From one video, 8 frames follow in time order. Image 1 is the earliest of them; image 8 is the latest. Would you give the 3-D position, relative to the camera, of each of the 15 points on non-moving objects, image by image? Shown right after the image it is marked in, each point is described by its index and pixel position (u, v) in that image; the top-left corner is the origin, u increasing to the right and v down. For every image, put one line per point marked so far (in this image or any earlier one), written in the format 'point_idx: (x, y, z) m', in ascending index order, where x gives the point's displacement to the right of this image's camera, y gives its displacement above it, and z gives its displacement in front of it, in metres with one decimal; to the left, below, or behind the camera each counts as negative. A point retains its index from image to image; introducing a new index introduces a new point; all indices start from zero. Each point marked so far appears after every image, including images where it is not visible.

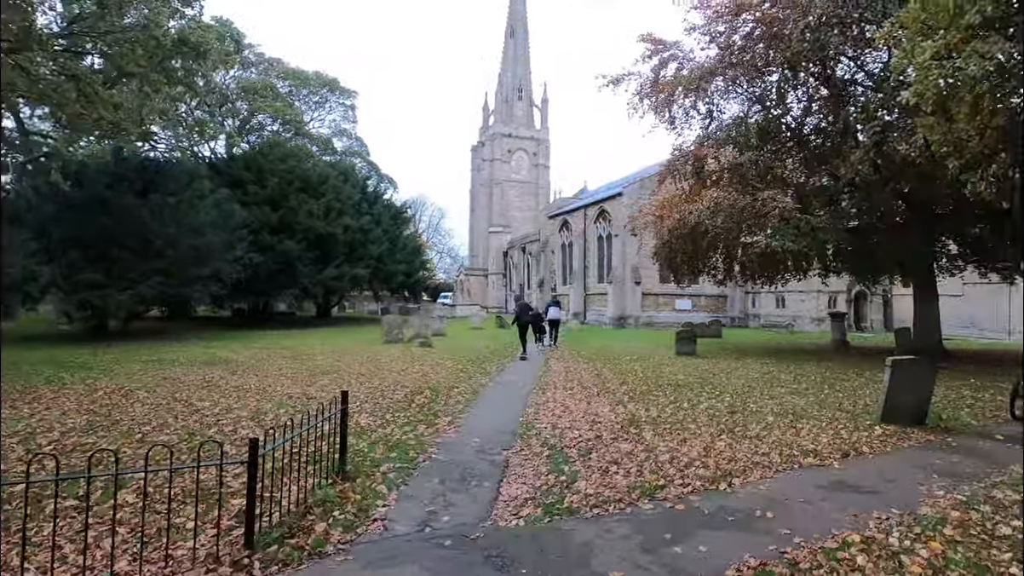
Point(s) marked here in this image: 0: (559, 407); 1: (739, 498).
0: (+0.5, -1.4, +7.7) m
1: (+1.5, -1.4, +4.1) m
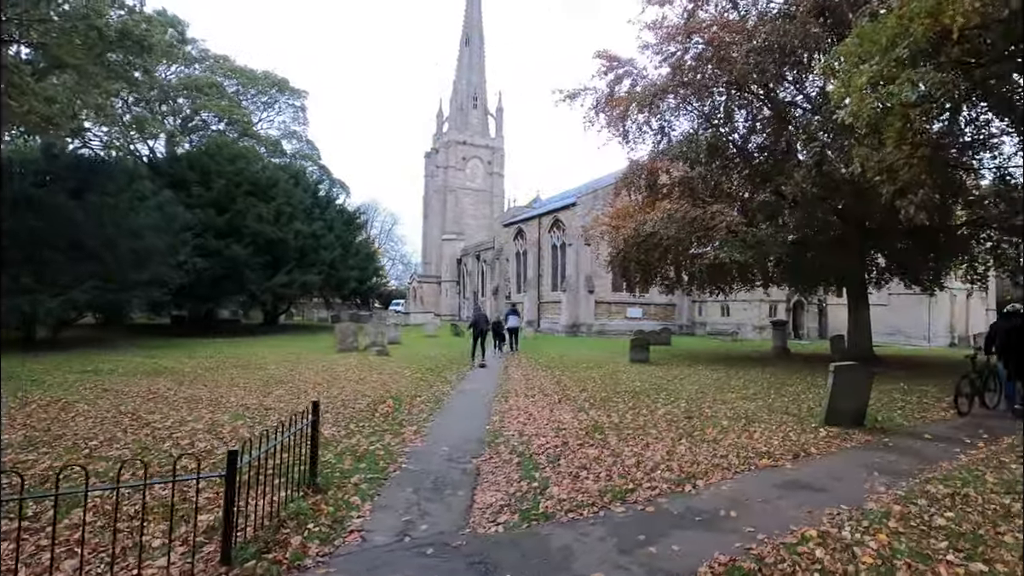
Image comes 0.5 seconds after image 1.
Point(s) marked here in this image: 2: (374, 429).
0: (+0.1, -1.6, +7.8) m
1: (+1.3, -1.5, +4.3) m
2: (-1.6, -1.6, +7.2) m
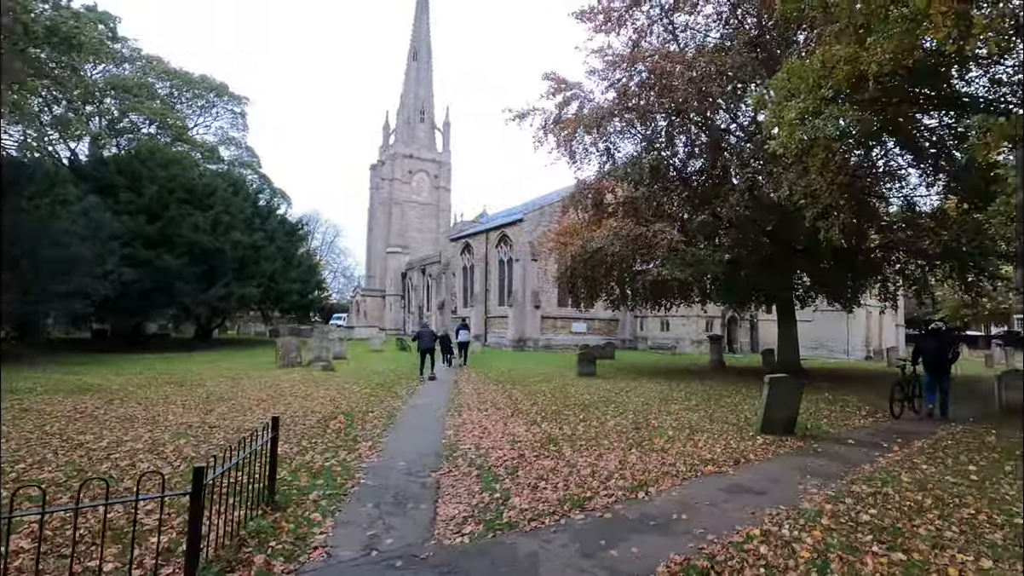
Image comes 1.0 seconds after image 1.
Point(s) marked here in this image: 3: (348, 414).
0: (-0.5, -1.8, +8.0) m
1: (+1.1, -1.6, +4.6) m
2: (-2.1, -1.8, +7.2) m
3: (-2.4, -1.8, +9.1) m
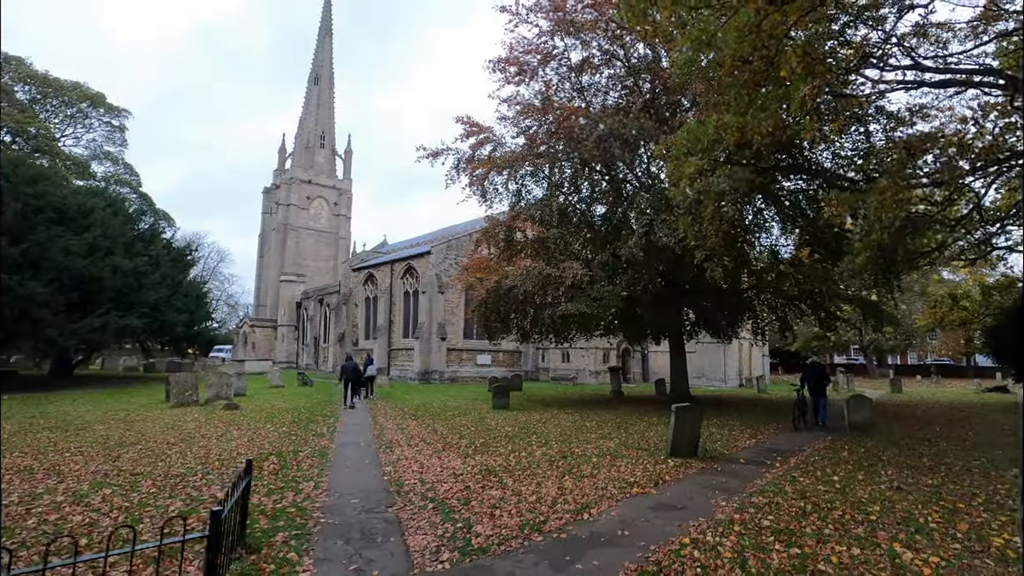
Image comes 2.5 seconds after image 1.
0: (-1.4, -2.3, +8.4) m
1: (+0.8, -2.1, +5.4) m
2: (-2.8, -2.3, +7.4) m
3: (-3.4, -2.4, +9.2) m
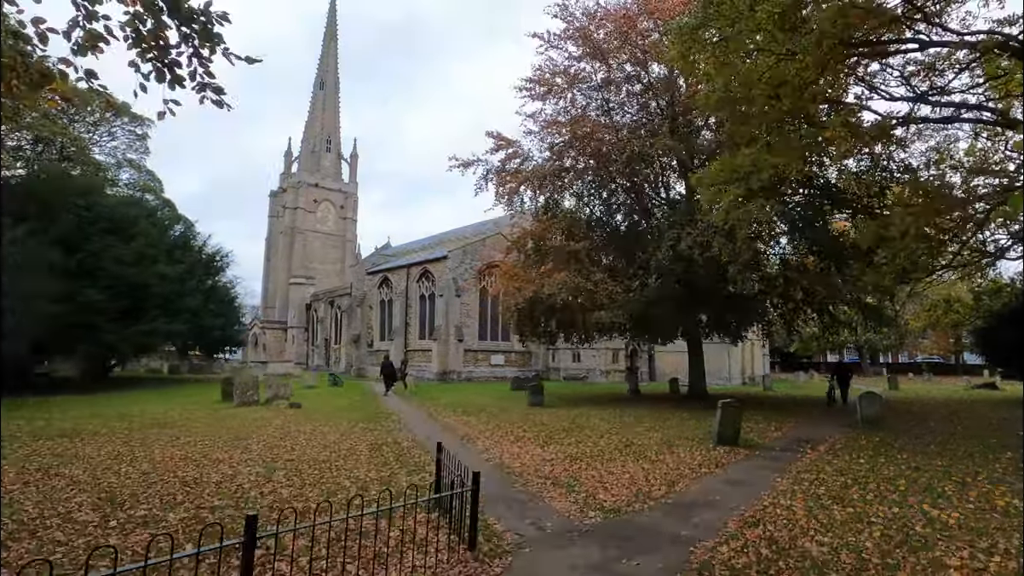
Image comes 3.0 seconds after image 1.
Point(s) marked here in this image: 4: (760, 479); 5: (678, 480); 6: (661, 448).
0: (-0.2, -2.6, +10.0) m
1: (+2.1, -2.3, +7.0) m
2: (-1.6, -2.6, +8.9) m
3: (-2.2, -2.7, +10.7) m
4: (+3.1, -2.4, +7.9) m
5: (+2.1, -2.3, +7.8) m
6: (+2.3, -2.5, +10.1) m
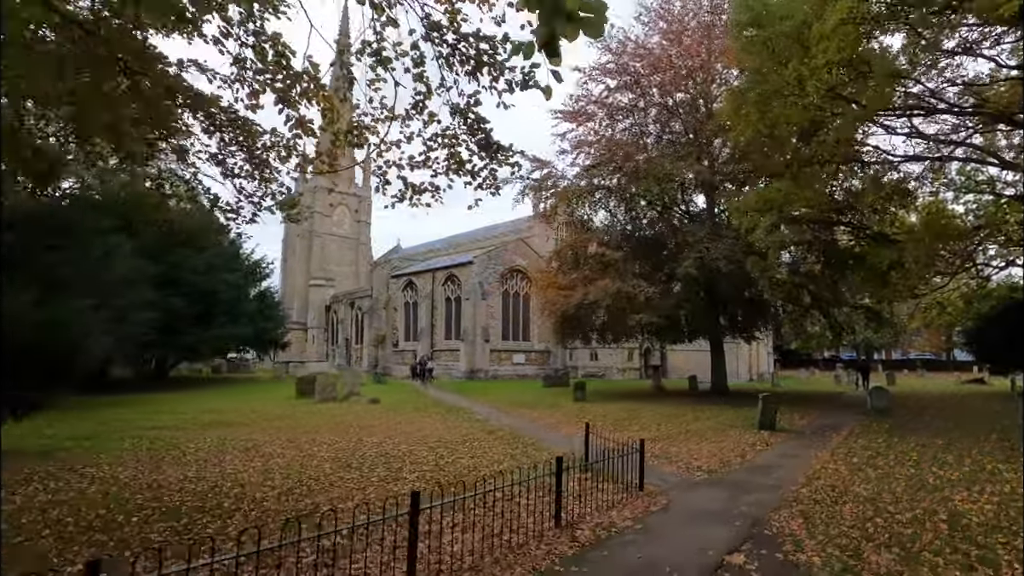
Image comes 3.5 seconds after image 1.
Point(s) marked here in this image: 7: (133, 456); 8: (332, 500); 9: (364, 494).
0: (+1.6, -2.9, +12.5) m
1: (+3.8, -2.6, +9.5) m
2: (+0.2, -2.9, +11.4) m
3: (-0.5, -3.0, +13.2) m
4: (+4.9, -2.7, +10.4) m
5: (+3.8, -2.7, +10.3) m
6: (+4.1, -2.9, +12.6) m
7: (-6.2, -2.8, +10.3) m
8: (-2.0, -2.4, +7.0) m
9: (-1.7, -2.4, +7.4) m
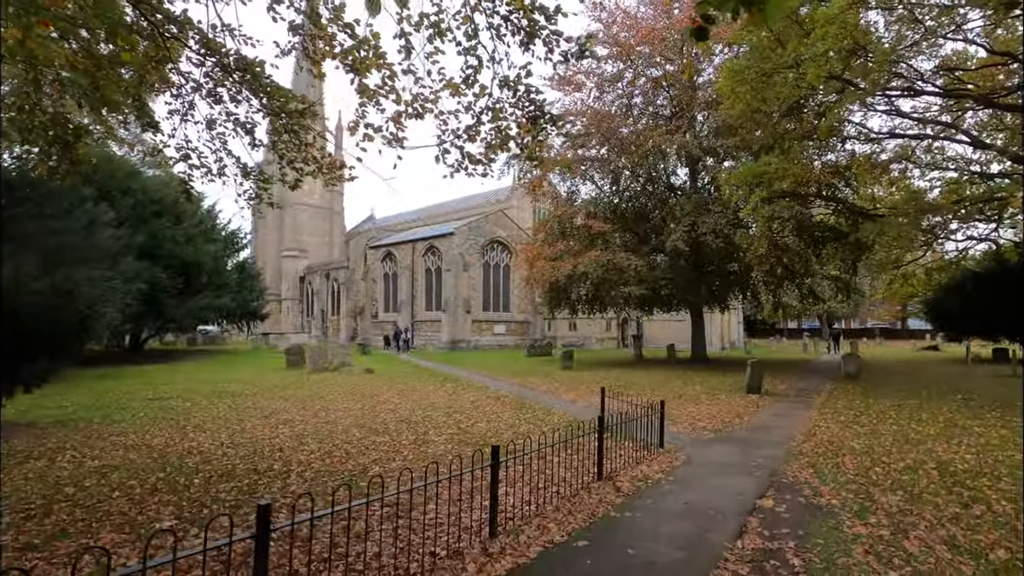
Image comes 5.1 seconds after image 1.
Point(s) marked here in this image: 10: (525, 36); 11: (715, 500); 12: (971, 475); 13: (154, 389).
0: (+1.7, -2.3, +13.1) m
1: (+4.1, -2.2, +10.3) m
2: (+0.3, -2.4, +11.9) m
3: (-0.4, -2.4, +13.7) m
4: (+5.1, -2.2, +11.2) m
5: (+4.1, -2.2, +11.0) m
6: (+4.2, -2.3, +13.4) m
7: (-6.0, -2.3, +10.5) m
8: (-1.6, -2.1, +7.5) m
9: (-1.3, -2.1, +7.9) m
10: (+0.1, +2.4, +6.0) m
11: (+1.8, -1.9, +5.7) m
12: (+5.0, -2.0, +6.8) m
13: (-8.9, -2.5, +15.7) m
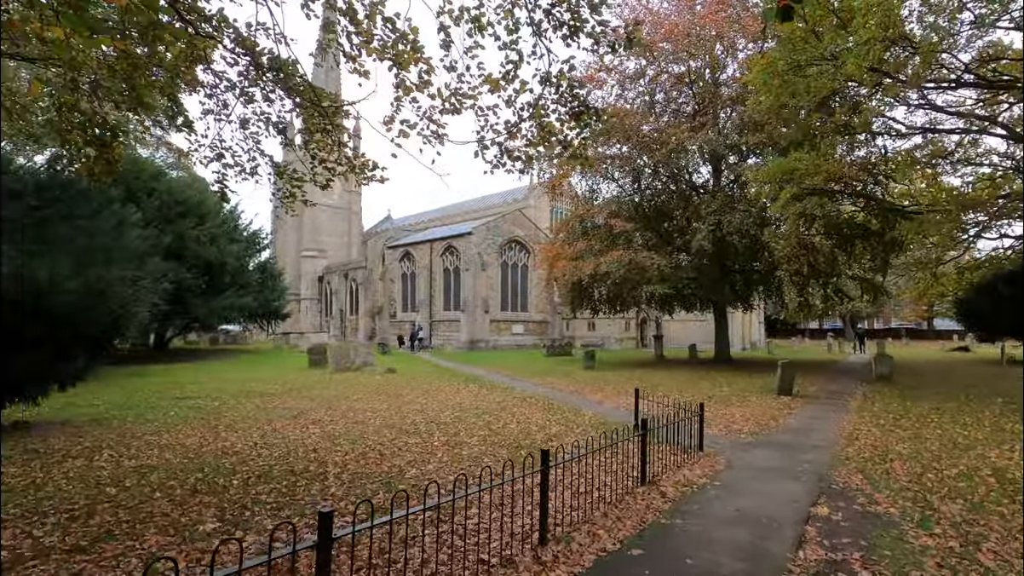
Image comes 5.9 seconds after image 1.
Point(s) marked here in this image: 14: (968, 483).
0: (+2.3, -2.3, +12.9) m
1: (+4.6, -2.2, +10.0) m
2: (+0.9, -2.4, +11.8) m
3: (+0.2, -2.4, +13.6) m
4: (+5.6, -2.2, +10.9) m
5: (+4.6, -2.2, +10.8) m
6: (+4.8, -2.3, +13.1) m
7: (-5.5, -2.3, +10.5) m
8: (-1.2, -2.1, +7.4) m
9: (-0.9, -2.1, +7.8) m
10: (+0.5, +2.4, +5.8) m
11: (+2.2, -1.9, +5.5) m
12: (+5.4, -2.0, +6.6) m
13: (-8.3, -2.5, +15.8) m
14: (+4.8, -2.0, +6.6) m
